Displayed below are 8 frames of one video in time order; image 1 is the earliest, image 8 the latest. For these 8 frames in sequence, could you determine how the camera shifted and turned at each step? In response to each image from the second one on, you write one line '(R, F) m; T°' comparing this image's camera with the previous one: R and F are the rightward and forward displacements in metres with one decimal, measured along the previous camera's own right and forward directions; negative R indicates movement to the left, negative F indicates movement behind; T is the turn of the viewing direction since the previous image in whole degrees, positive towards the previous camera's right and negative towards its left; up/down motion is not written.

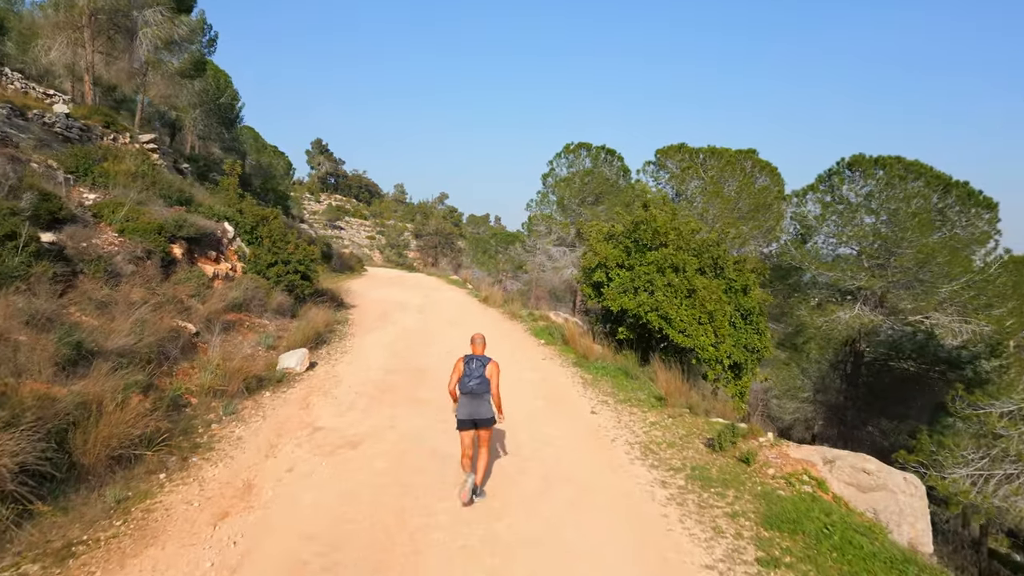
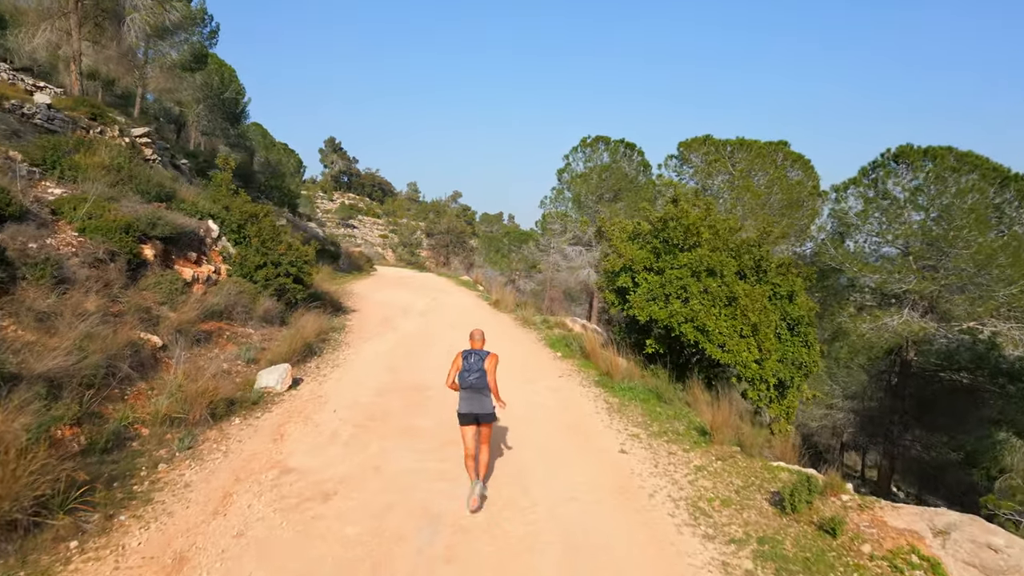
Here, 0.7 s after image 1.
(0.0, +1.2) m; -1°
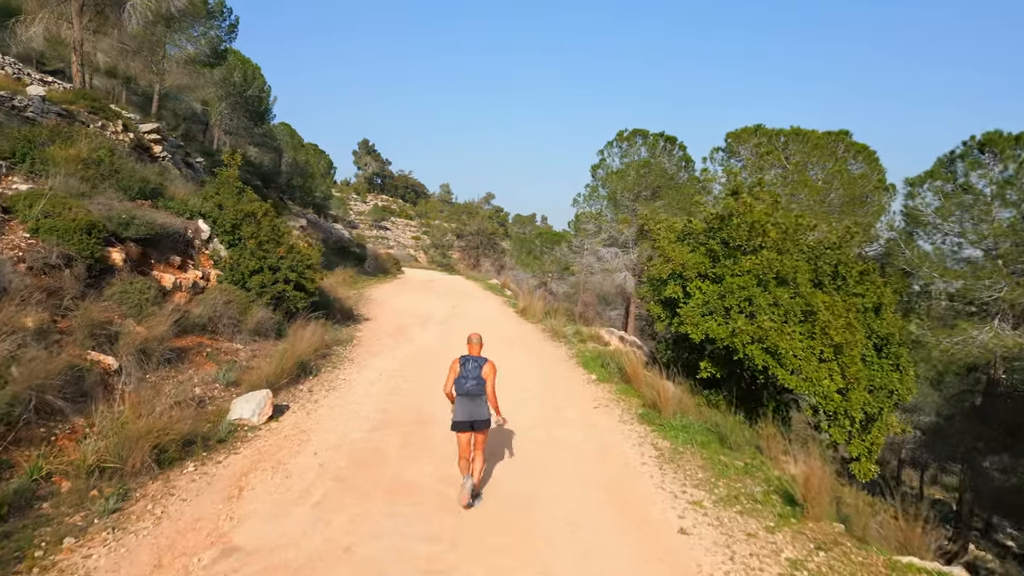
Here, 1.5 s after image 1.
(+0.1, +1.5) m; -3°
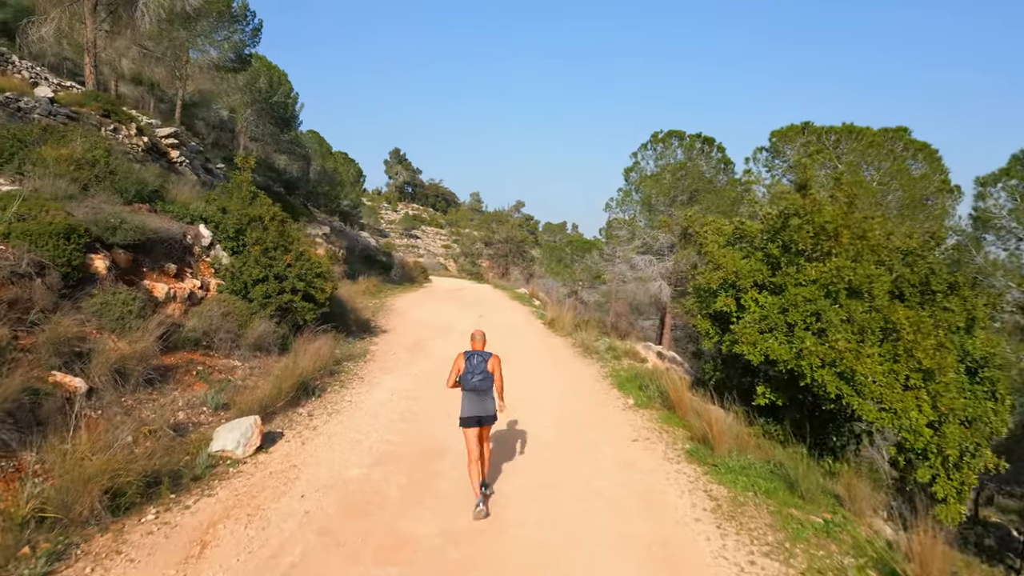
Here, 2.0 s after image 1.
(+0.1, +1.0) m; -2°
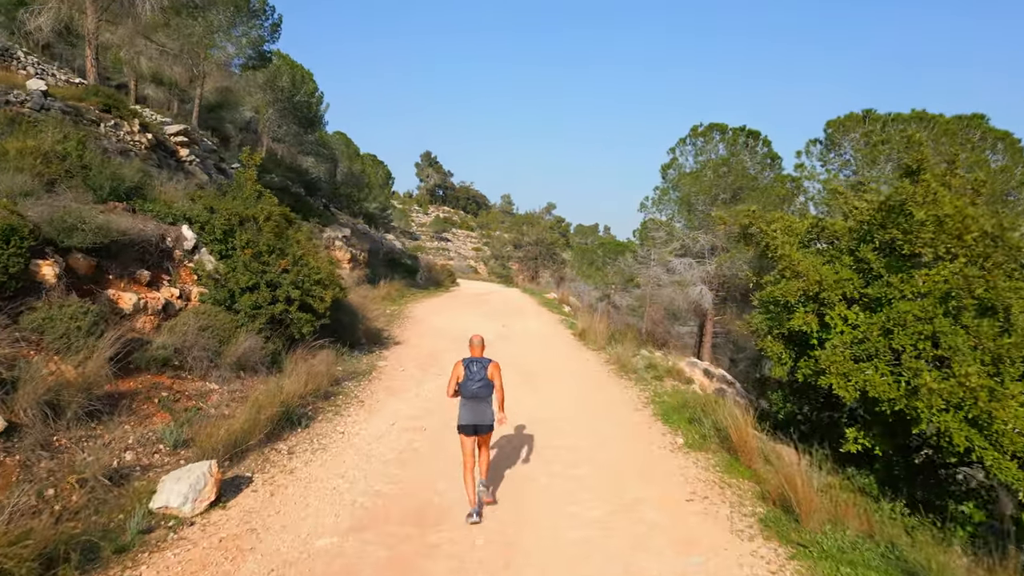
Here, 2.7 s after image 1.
(+0.1, +1.3) m; -3°
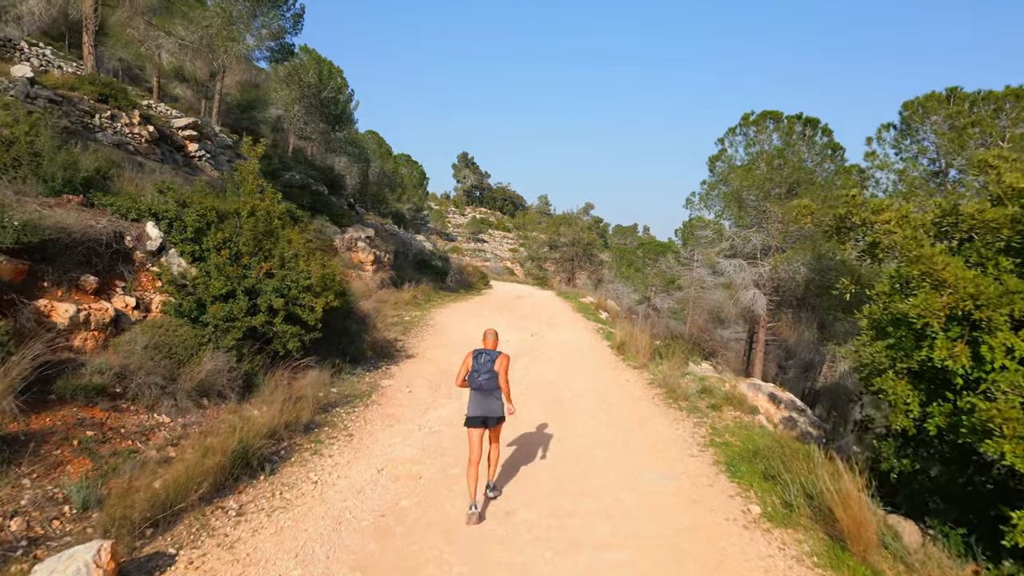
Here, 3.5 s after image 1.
(+0.1, +1.4) m; -3°
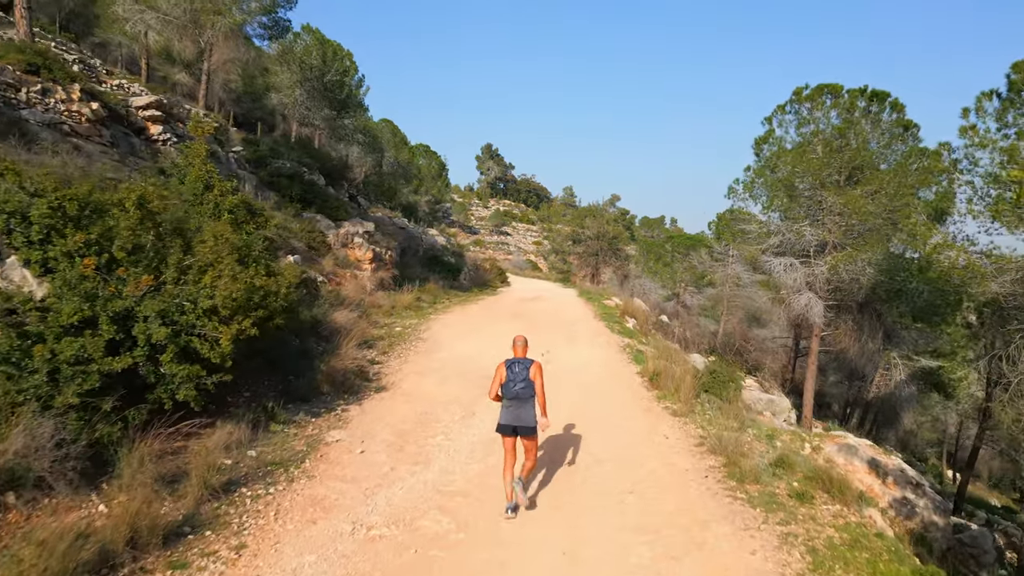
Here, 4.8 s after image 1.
(+0.3, +2.3) m; -2°
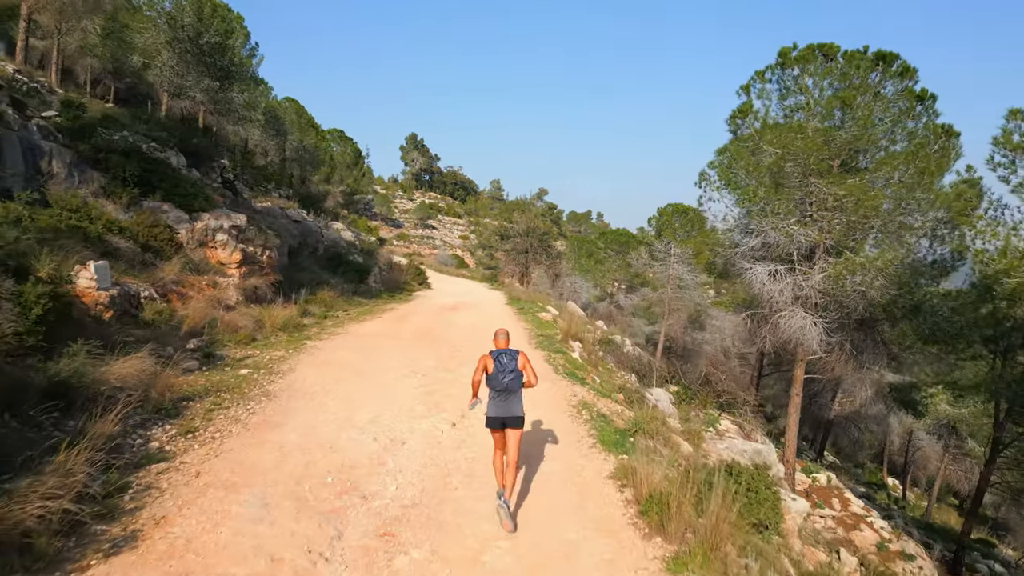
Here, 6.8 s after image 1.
(+0.3, +3.6) m; +6°
